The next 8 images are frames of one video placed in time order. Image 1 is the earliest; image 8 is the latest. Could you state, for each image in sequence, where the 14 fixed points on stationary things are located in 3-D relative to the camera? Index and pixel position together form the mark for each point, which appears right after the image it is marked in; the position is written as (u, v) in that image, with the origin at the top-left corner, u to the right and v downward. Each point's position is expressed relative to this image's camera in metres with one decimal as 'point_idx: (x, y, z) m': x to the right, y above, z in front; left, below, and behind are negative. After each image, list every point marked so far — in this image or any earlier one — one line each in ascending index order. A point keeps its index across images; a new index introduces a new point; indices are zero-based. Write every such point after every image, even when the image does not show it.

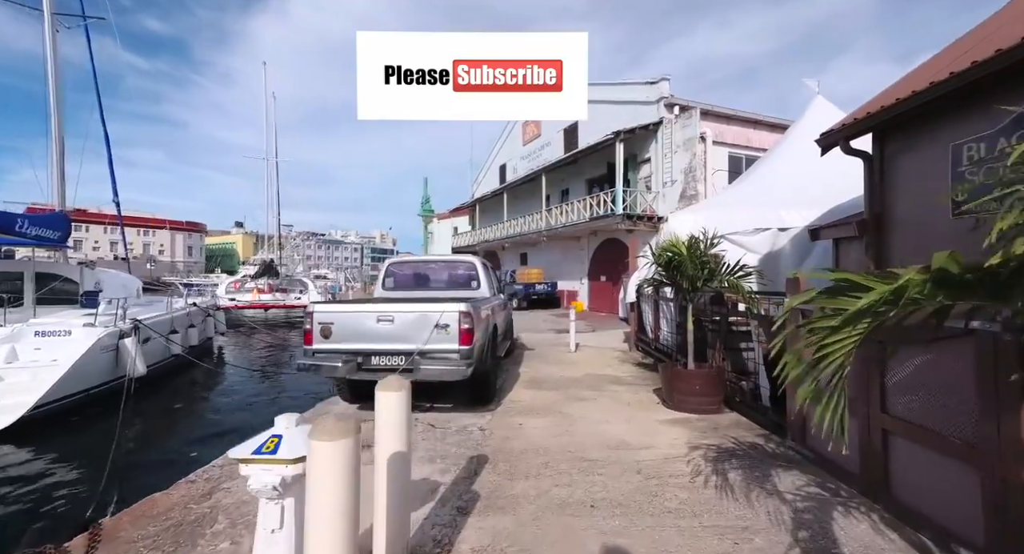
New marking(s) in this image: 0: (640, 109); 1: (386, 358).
0: (+5.6, +7.4, +18.8) m
1: (-1.3, -0.9, +4.6) m
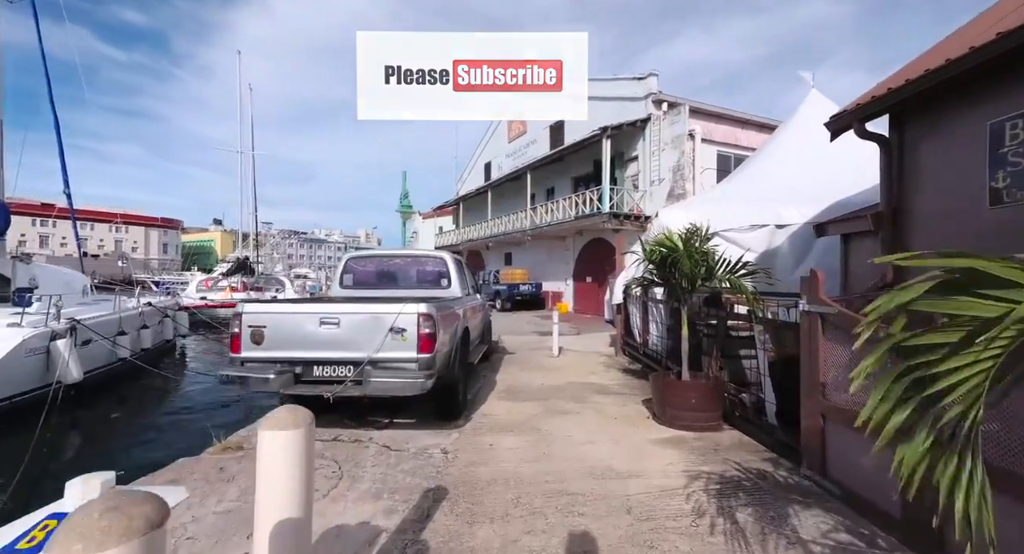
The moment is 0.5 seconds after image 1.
0: (+4.9, +7.3, +18.3) m
1: (-1.6, -0.8, +3.8) m
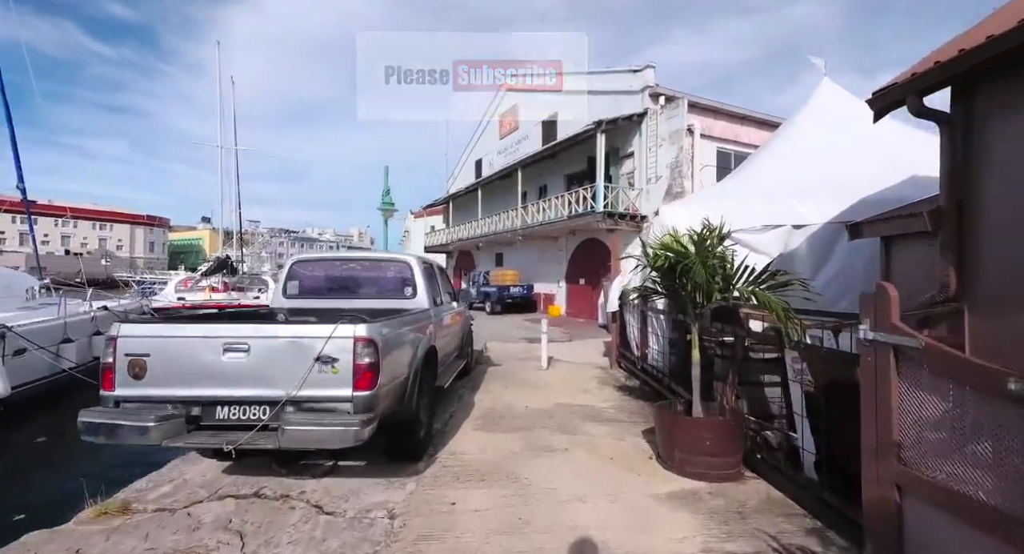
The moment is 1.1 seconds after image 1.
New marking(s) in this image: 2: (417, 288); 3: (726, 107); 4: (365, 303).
0: (+4.5, +7.2, +17.5) m
1: (-1.9, -0.9, +2.9) m
2: (-1.1, -0.1, +5.0) m
3: (+8.4, +6.6, +16.9) m
4: (-1.7, -0.3, +5.0) m
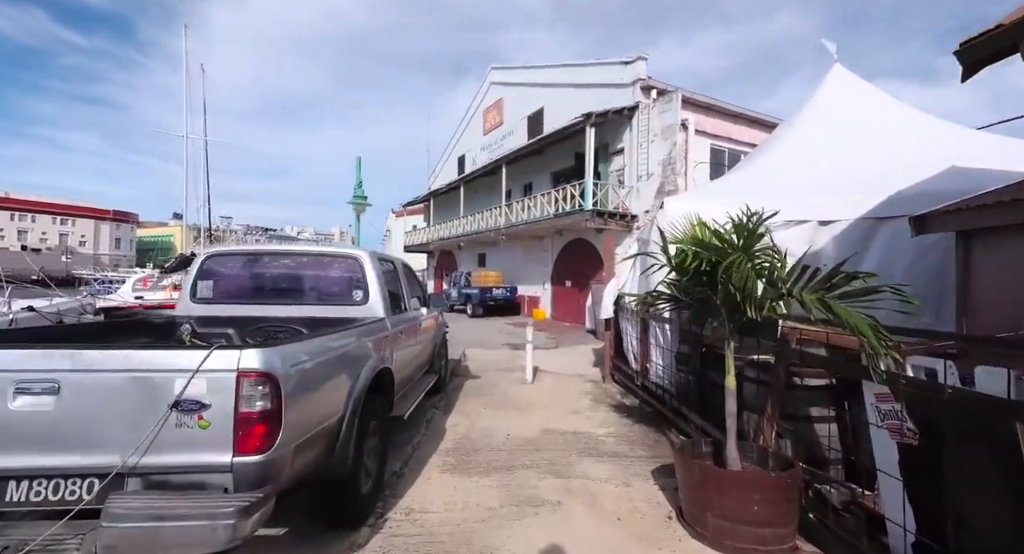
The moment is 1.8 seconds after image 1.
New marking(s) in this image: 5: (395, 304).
0: (+3.9, +7.1, +16.6) m
1: (-2.0, -0.9, +1.8) m
2: (-1.3, -0.1, +3.9) m
3: (+7.8, +6.5, +16.2) m
4: (-1.9, -0.3, +3.9) m
5: (-1.3, -0.3, +4.9) m
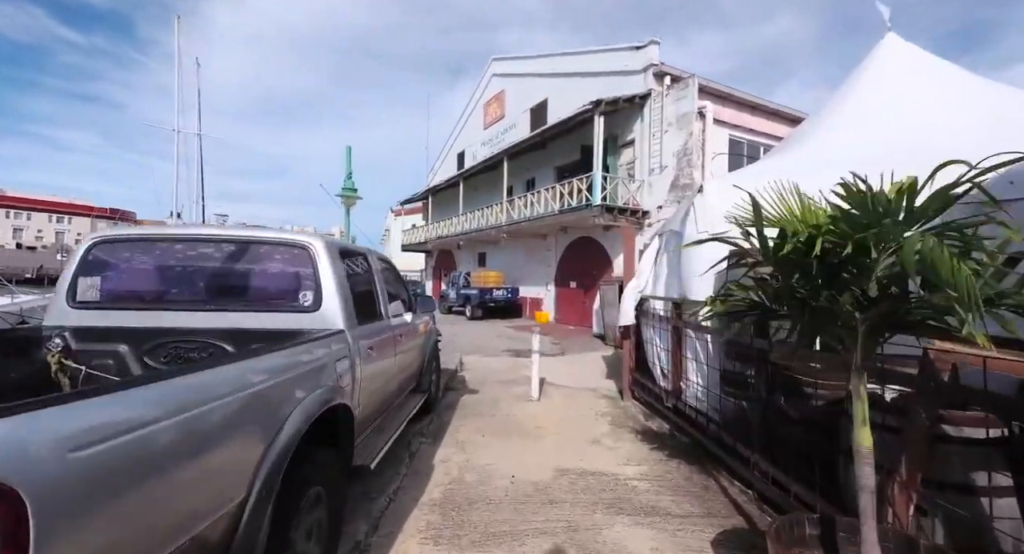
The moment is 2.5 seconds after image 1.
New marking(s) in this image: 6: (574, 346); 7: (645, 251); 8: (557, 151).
0: (+4.0, +7.1, +15.6) m
1: (-1.9, -0.8, +0.7) m
2: (-1.2, -0.1, +2.8) m
3: (+7.9, +6.5, +15.1) m
4: (-1.8, -0.3, +2.8) m
5: (-1.3, -0.3, +3.8) m
6: (+1.9, -2.1, +13.1) m
7: (+2.3, +0.4, +7.4) m
8: (+2.0, +5.5, +18.7) m
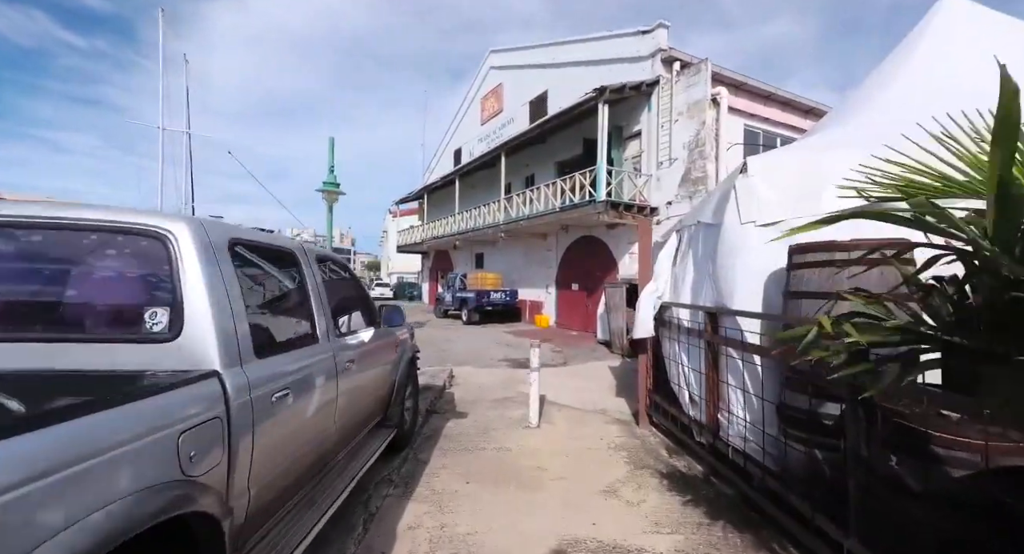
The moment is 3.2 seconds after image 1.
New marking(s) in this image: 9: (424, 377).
0: (+3.9, +7.1, +14.5) m
1: (-2.0, -0.9, -0.4) m
2: (-1.3, -0.1, +1.7) m
3: (+7.8, +6.4, +14.1) m
4: (-1.9, -0.3, +1.7) m
5: (-1.3, -0.3, +2.7) m
6: (+1.8, -2.1, +12.0) m
7: (+2.2, +0.4, +6.3) m
8: (+1.9, +5.4, +17.7) m
9: (-1.7, -1.9, +8.3) m
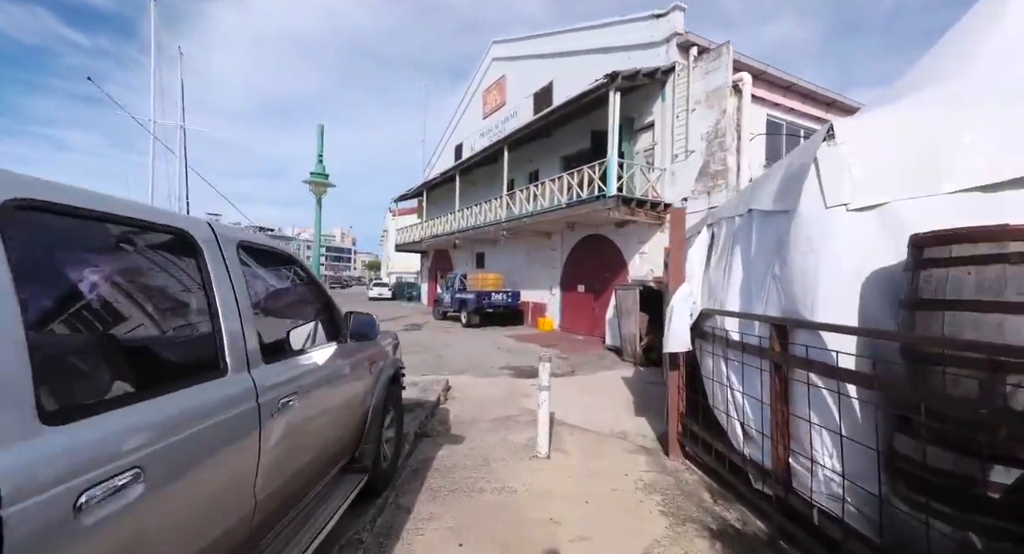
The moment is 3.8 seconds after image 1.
0: (+4.0, +7.0, +13.6) m
1: (-2.0, -0.9, -1.3) m
2: (-1.3, -0.1, +0.8) m
3: (+7.9, +6.4, +13.1) m
4: (-1.8, -0.3, +0.8) m
5: (-1.3, -0.3, +1.8) m
6: (+1.9, -2.2, +11.1) m
7: (+2.3, +0.4, +5.4) m
8: (+2.0, +5.4, +16.7) m
9: (-1.6, -1.9, +7.4) m
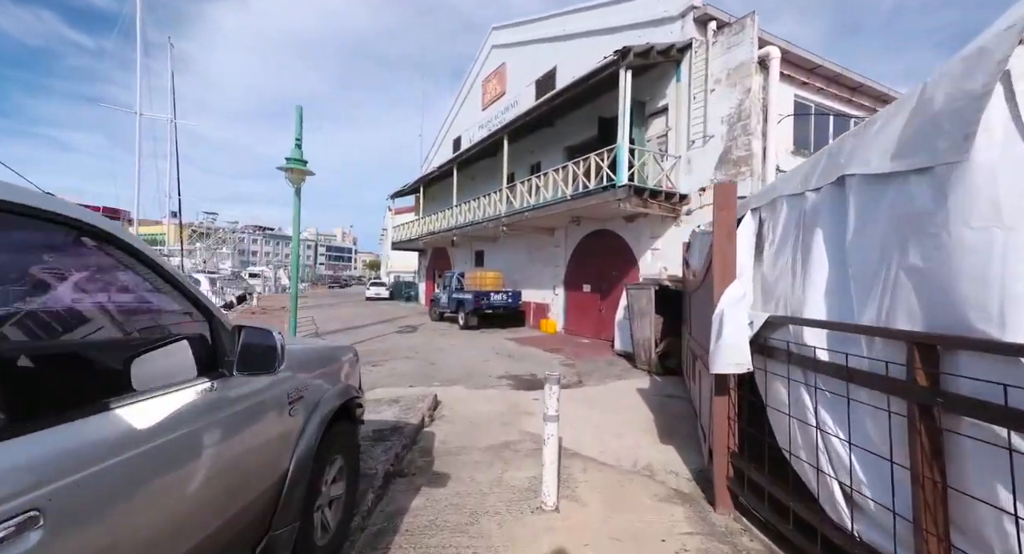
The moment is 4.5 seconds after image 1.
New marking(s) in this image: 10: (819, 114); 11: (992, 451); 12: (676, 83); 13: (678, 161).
0: (+4.0, +7.1, +12.4) m
1: (-2.0, -0.8, -2.4) m
2: (-1.3, -0.1, -0.3) m
3: (+7.9, +6.4, +11.9) m
4: (-1.9, -0.2, -0.4) m
5: (-1.3, -0.3, +0.6) m
6: (+1.9, -2.1, +9.9) m
7: (+2.3, +0.4, +4.2) m
8: (+2.0, +5.4, +15.6) m
9: (-1.7, -1.9, +6.2) m
10: (+8.2, +4.4, +11.7) m
11: (+1.9, -0.7, +1.6) m
12: (+4.5, +5.3, +11.7) m
13: (+4.5, +3.1, +11.7) m
